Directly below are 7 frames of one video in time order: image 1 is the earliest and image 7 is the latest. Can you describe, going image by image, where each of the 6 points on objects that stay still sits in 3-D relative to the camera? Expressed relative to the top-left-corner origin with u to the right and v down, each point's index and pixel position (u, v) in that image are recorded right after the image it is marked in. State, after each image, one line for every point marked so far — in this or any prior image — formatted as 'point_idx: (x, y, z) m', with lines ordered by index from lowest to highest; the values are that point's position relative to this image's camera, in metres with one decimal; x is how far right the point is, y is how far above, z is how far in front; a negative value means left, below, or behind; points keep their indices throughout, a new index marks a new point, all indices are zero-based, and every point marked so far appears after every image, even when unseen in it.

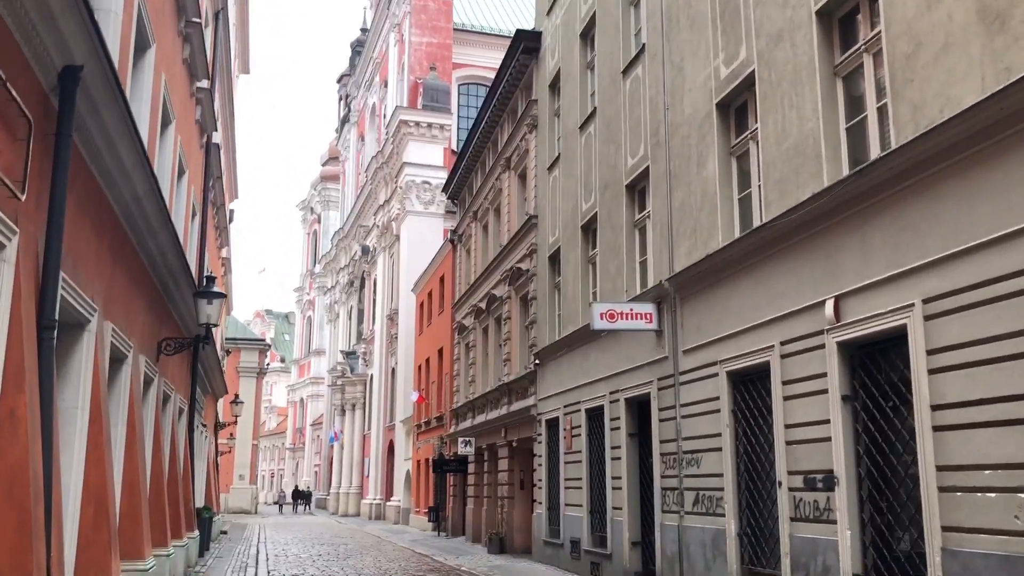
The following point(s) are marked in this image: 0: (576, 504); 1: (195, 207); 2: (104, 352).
0: (+1.3, -4.3, +17.9) m
1: (-6.8, +1.8, +19.7) m
2: (-4.4, -0.7, +9.9) m
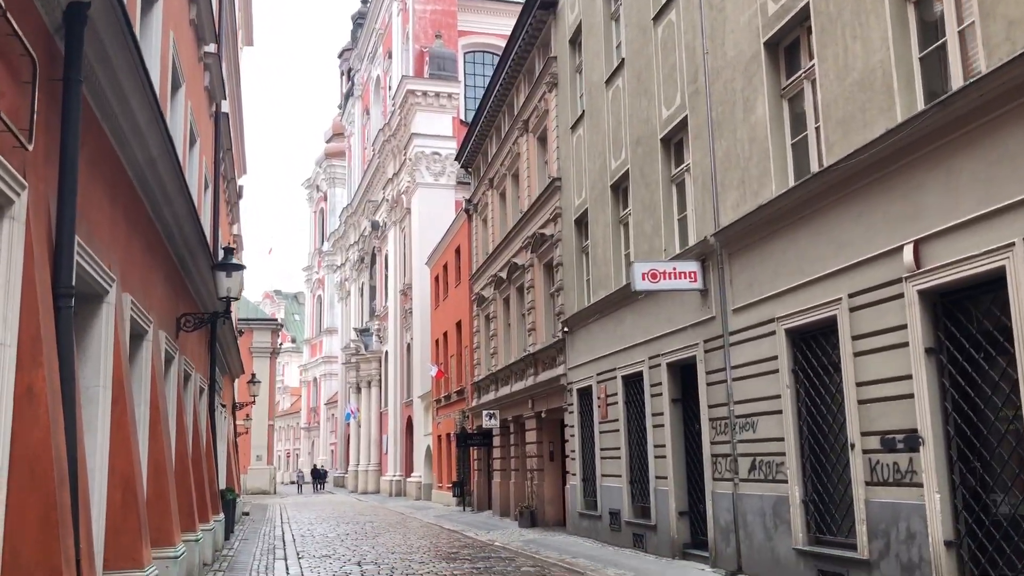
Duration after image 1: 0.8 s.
0: (+2.0, -3.5, +17.2) m
1: (-6.3, +2.3, +18.9) m
2: (-3.9, -0.4, +9.2) m
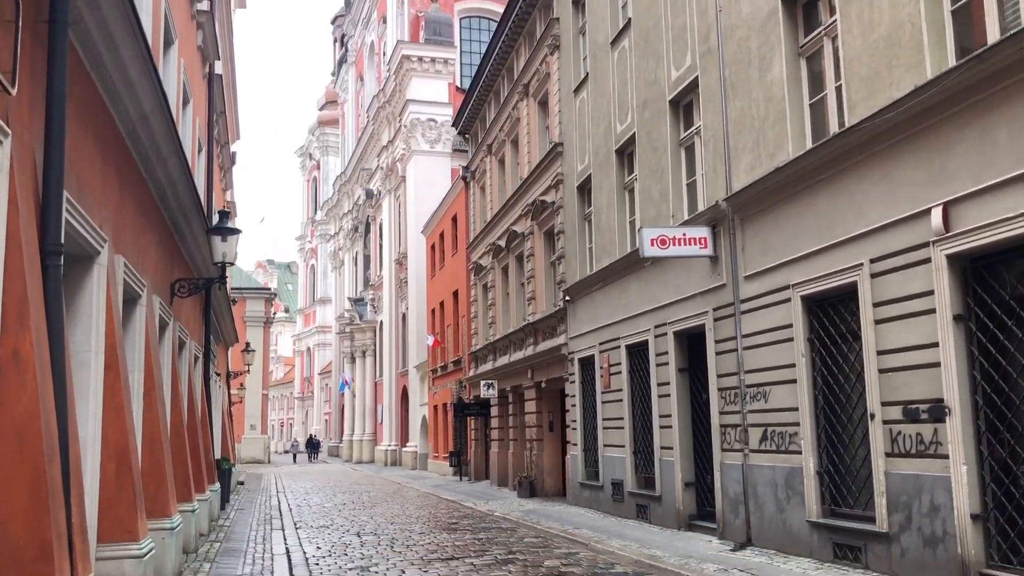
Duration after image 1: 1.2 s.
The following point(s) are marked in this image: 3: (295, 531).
0: (+2.0, -2.9, +17.0) m
1: (-6.3, +3.0, +18.4) m
2: (-3.8, 0.0, +8.8) m
3: (-3.9, -4.3, +16.2) m
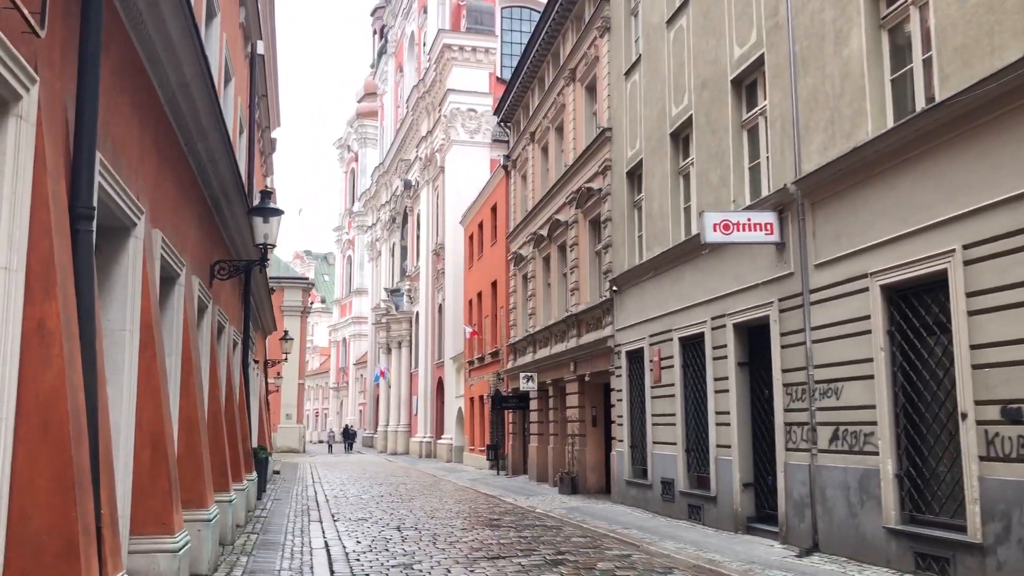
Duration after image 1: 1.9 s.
0: (+2.8, -2.8, +16.2) m
1: (-5.3, +3.3, +17.9) m
2: (-3.2, +0.2, +8.3) m
3: (-3.1, -4.1, +15.7) m
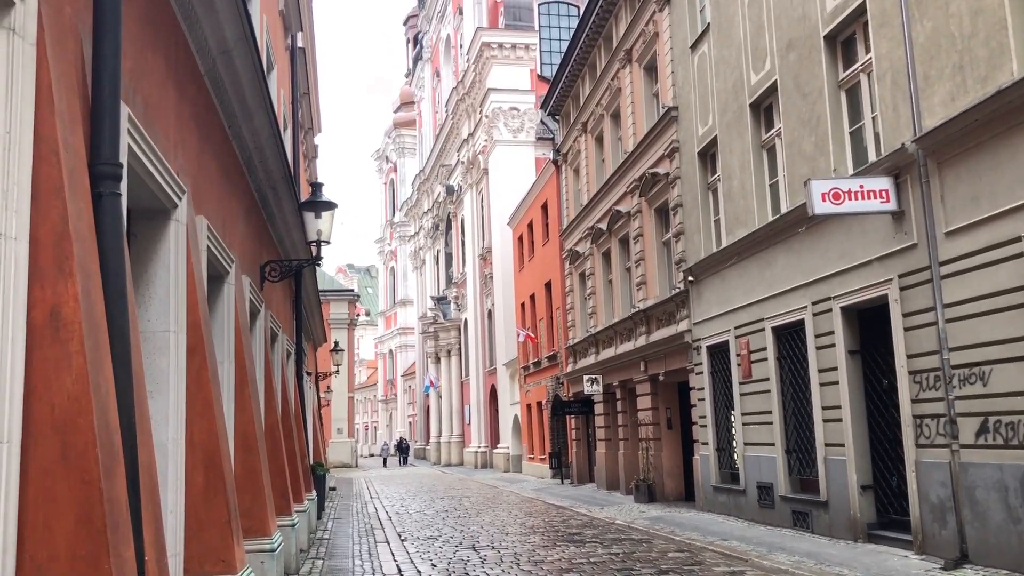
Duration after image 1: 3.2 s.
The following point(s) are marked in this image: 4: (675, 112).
0: (+4.1, -2.5, +14.8) m
1: (-4.2, +3.2, +16.9) m
2: (-2.4, +0.2, +7.1) m
3: (-1.7, -4.1, +14.5) m
4: (+3.3, +3.6, +18.7) m
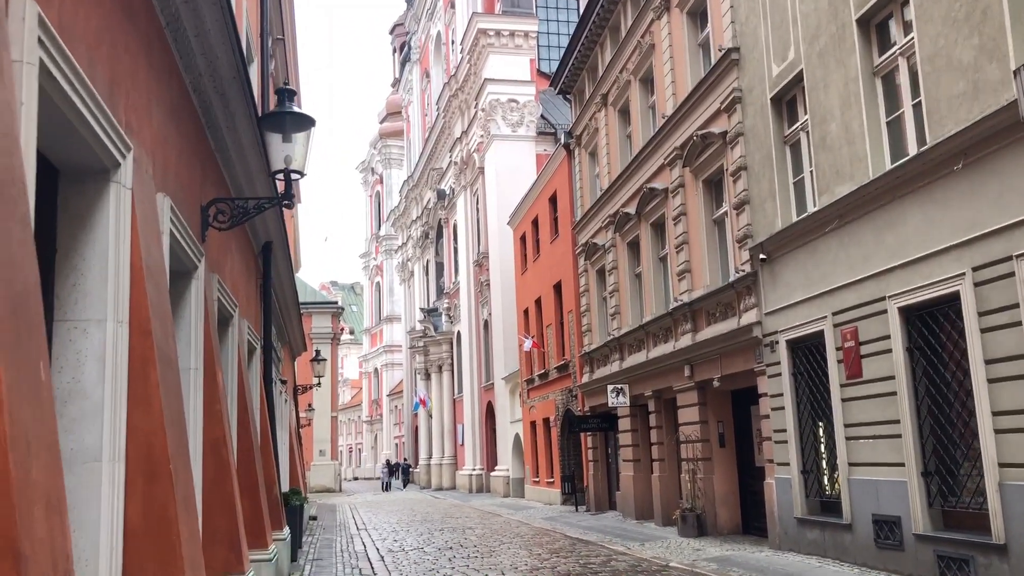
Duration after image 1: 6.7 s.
0: (+4.5, -2.1, +11.1) m
1: (-3.8, +3.5, +13.2) m
2: (-1.8, +0.8, +3.4) m
3: (-1.3, -3.7, +10.7) m
4: (+3.7, +3.9, +15.1) m
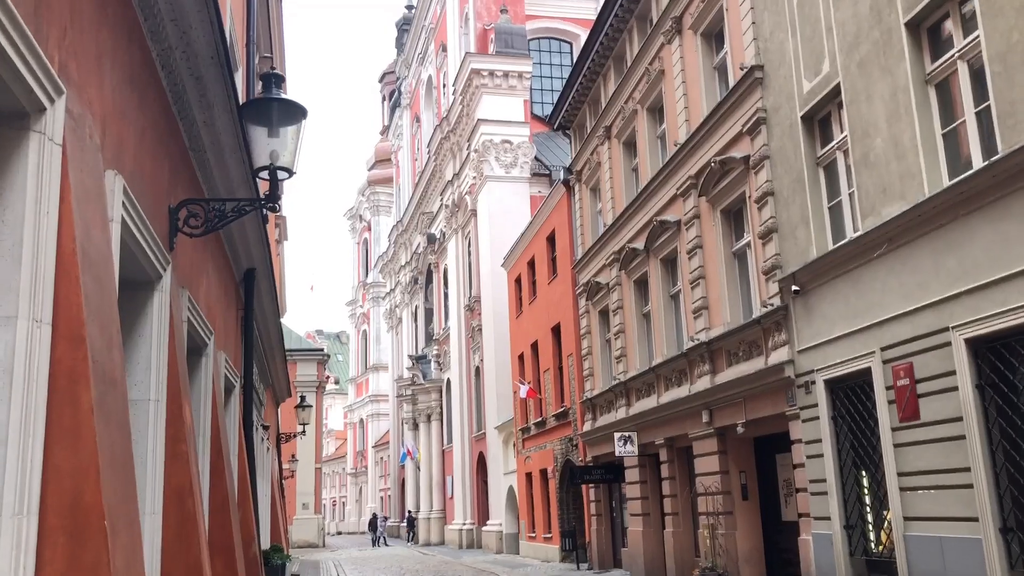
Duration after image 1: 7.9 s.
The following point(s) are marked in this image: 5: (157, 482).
0: (+4.7, -2.5, +9.7) m
1: (-3.6, +3.1, +12.0) m
2: (-1.6, +0.9, +2.1) m
3: (-1.1, -4.0, +9.2) m
4: (+3.8, +3.3, +14.1) m
5: (-2.4, -1.3, +6.2) m
